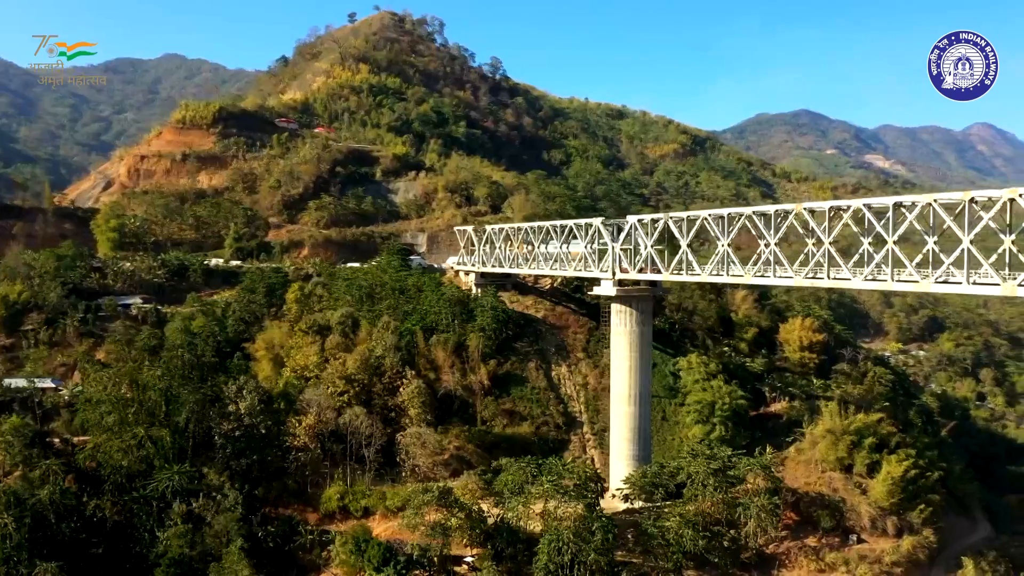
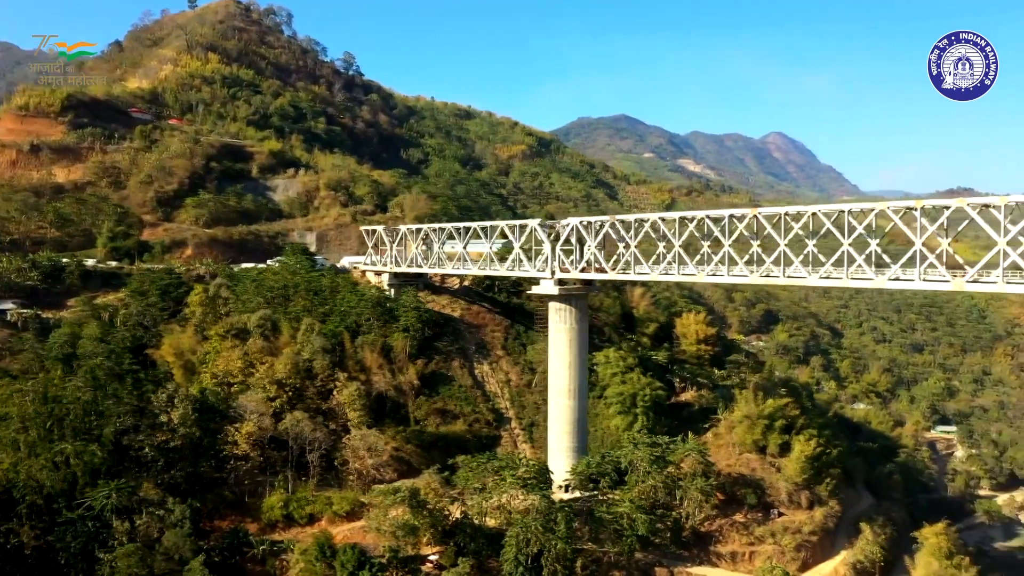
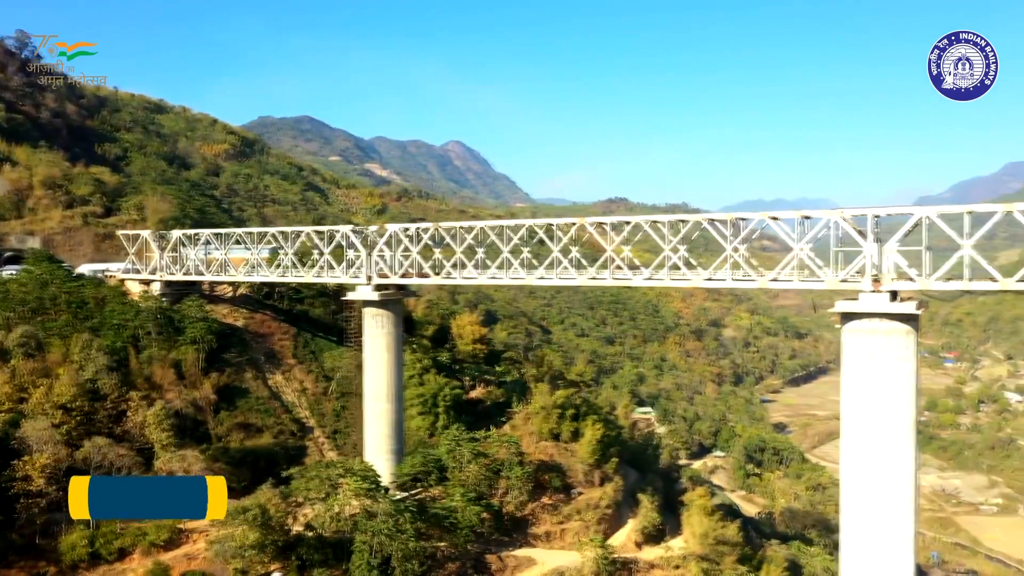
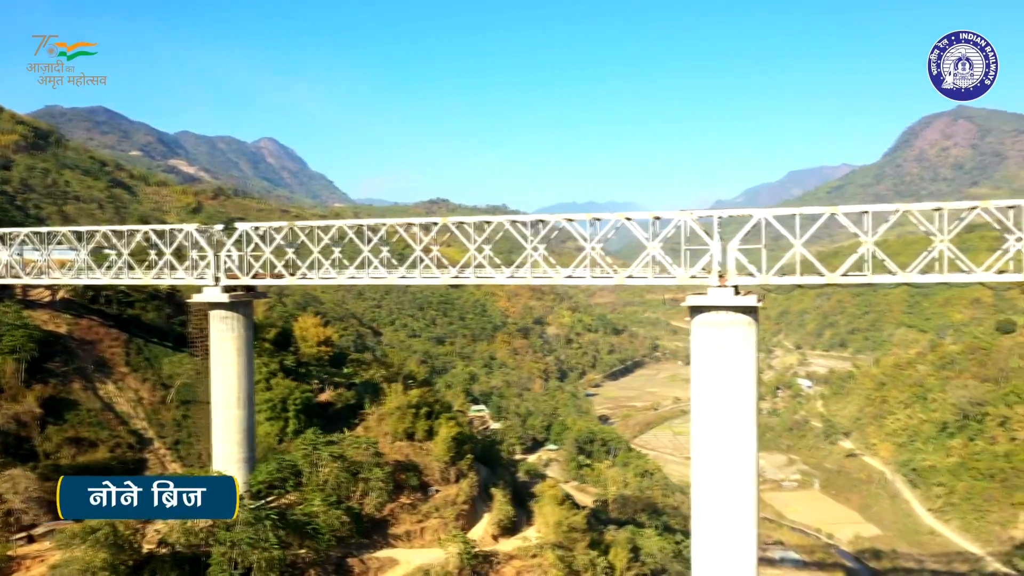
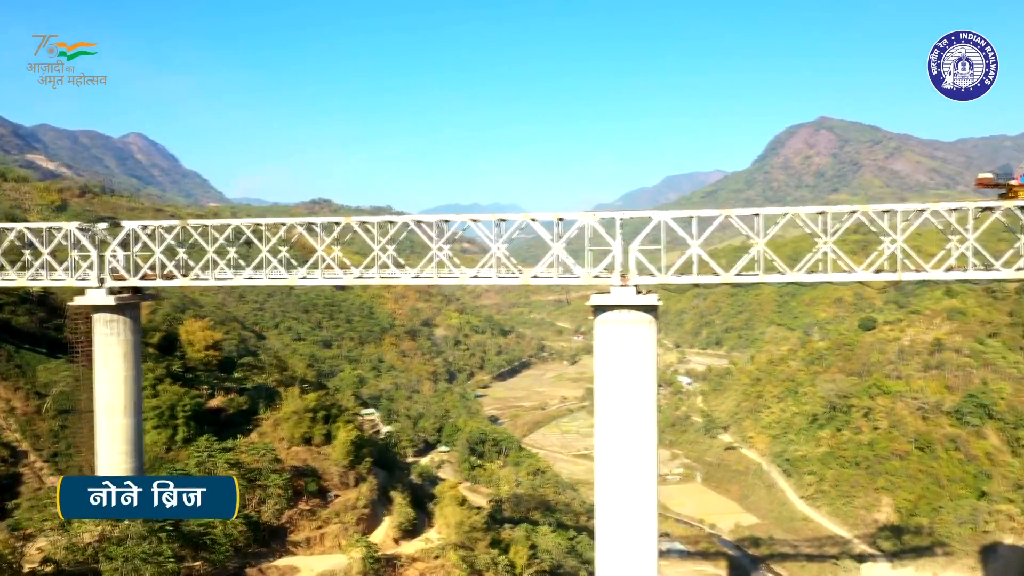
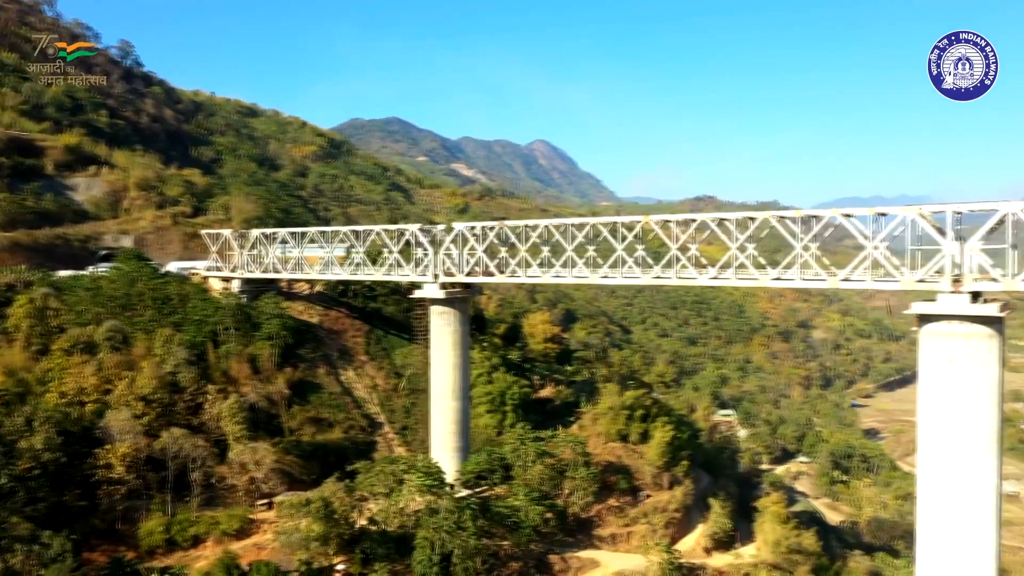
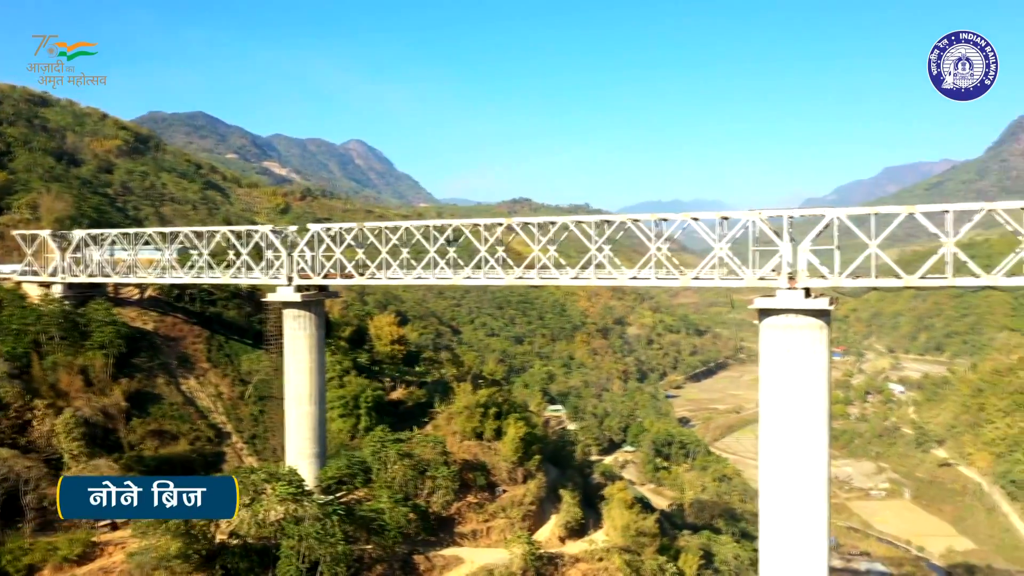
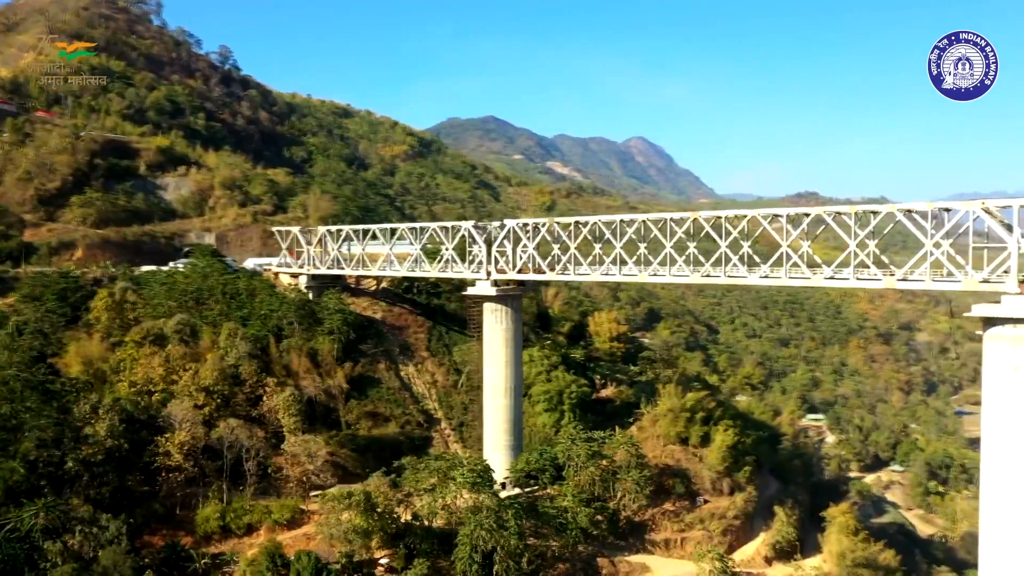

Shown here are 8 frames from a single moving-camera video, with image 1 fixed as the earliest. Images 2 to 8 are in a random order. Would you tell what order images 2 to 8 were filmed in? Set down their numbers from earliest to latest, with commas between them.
2, 8, 6, 3, 7, 4, 5
